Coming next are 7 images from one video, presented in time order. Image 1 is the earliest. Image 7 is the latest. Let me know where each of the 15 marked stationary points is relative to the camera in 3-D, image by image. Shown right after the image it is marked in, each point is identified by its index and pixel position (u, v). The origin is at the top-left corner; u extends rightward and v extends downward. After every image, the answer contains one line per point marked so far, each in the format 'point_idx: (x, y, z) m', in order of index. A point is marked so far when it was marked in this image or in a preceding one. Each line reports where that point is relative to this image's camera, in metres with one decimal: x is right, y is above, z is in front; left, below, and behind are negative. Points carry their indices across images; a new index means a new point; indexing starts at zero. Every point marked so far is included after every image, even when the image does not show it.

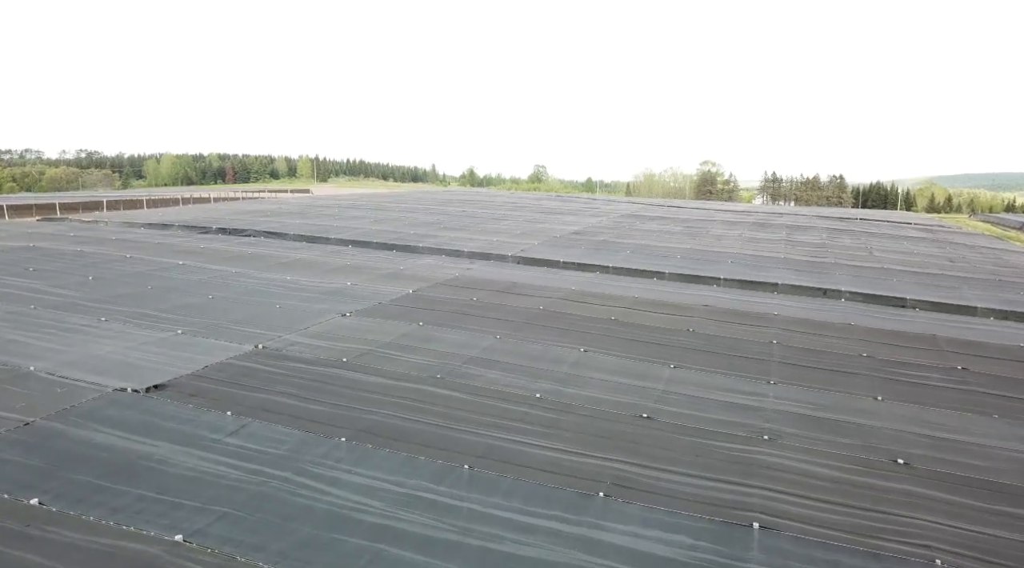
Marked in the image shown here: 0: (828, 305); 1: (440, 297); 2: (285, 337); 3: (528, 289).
0: (+5.6, -0.4, +13.0) m
1: (-1.1, -0.2, +11.7) m
2: (-2.8, -0.7, +9.0) m
3: (+0.3, -0.1, +12.6) m
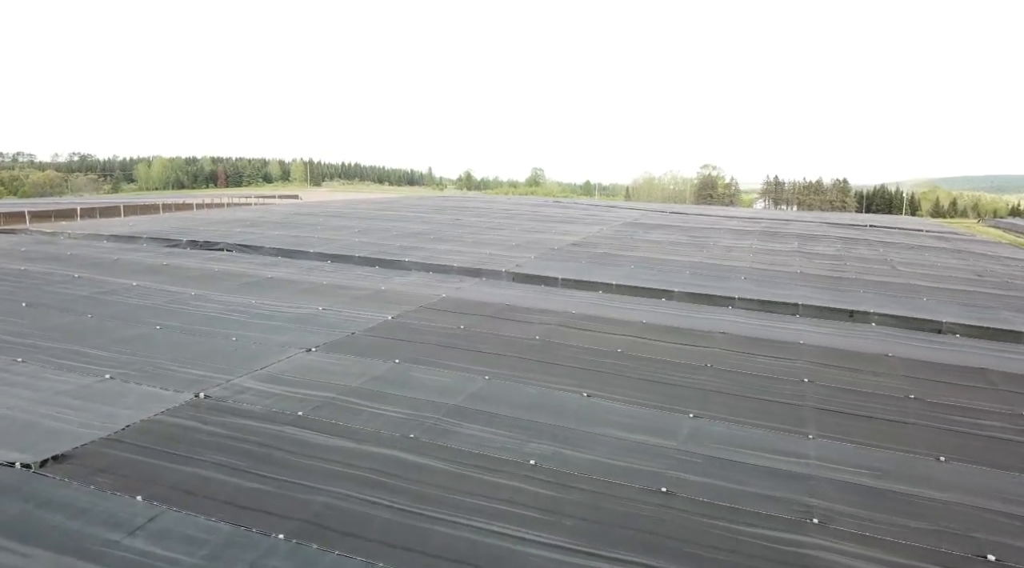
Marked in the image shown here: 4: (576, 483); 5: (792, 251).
0: (+5.4, -0.7, +11.7) m
1: (-1.2, -0.6, +10.4) m
2: (-2.9, -1.0, +7.6) m
3: (+0.1, -0.5, +11.2) m
4: (+0.5, -1.6, +5.9) m
5: (+7.5, +0.9, +19.8) m
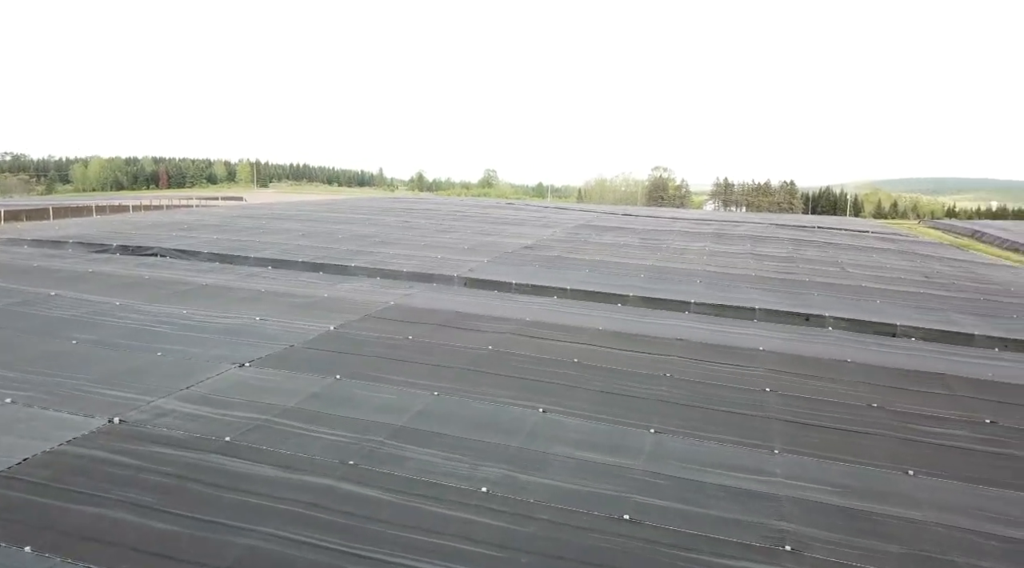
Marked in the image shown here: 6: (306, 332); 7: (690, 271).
0: (+4.7, -0.8, +11.5) m
1: (-1.9, -0.7, +9.8) m
2: (-3.3, -1.1, +6.9) m
3: (-0.6, -0.6, +10.7) m
4: (+0.1, -1.7, +5.4) m
5: (+6.2, +0.8, +19.7) m
6: (-2.7, -0.6, +9.7) m
7: (+3.9, +0.3, +16.1) m
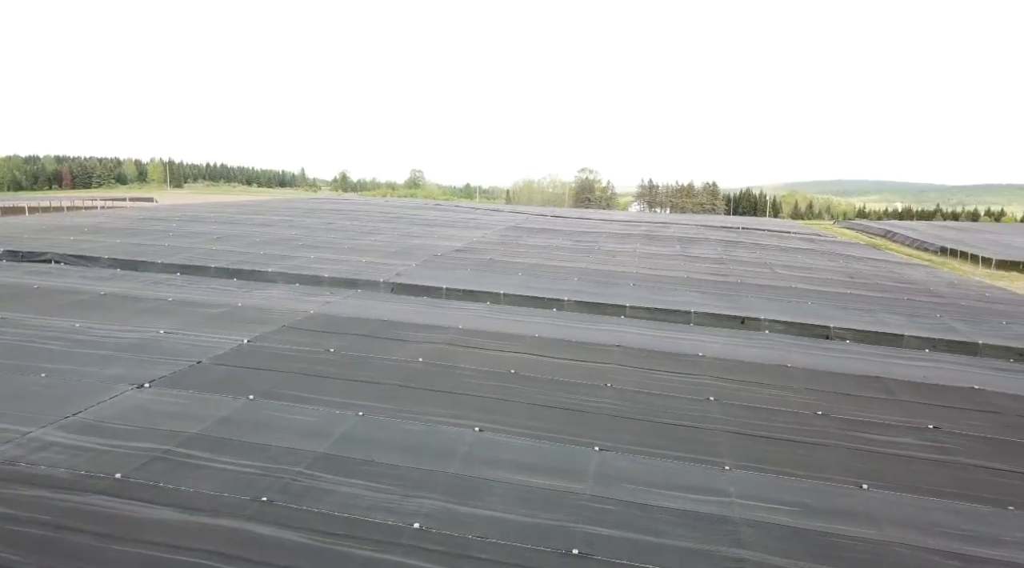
0: (+3.7, -0.8, +11.3) m
1: (-2.7, -0.8, +9.0) m
2: (-3.9, -1.2, +6.0) m
3: (-1.5, -0.6, +10.0) m
4: (-0.3, -1.7, +4.8) m
5: (+4.4, +0.8, +19.7) m
6: (-3.5, -0.7, +8.8) m
7: (+2.4, +0.2, +15.9) m
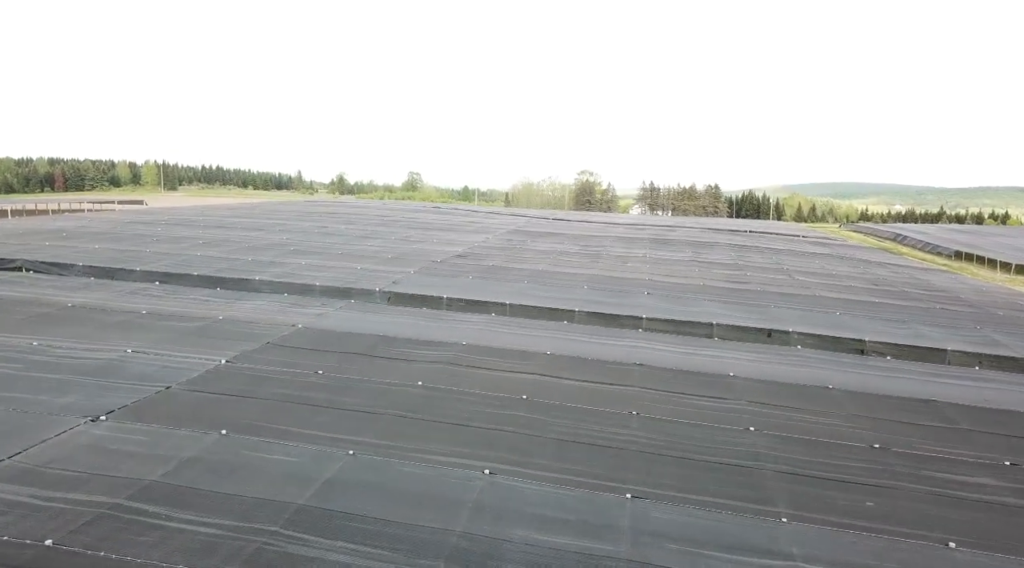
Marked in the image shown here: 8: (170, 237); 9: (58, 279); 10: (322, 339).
0: (+3.8, -1.0, +10.4) m
1: (-2.6, -0.9, +8.0) m
2: (-3.7, -1.4, +5.0) m
3: (-1.4, -0.8, +9.0) m
4: (-0.1, -1.9, +3.8) m
5: (+4.4, +0.6, +18.7) m
6: (-3.4, -0.9, +7.8) m
7: (+2.5, +0.1, +14.9) m
8: (-8.2, +1.1, +17.8) m
9: (-7.6, +0.1, +12.4) m
10: (-2.4, -0.7, +9.2) m
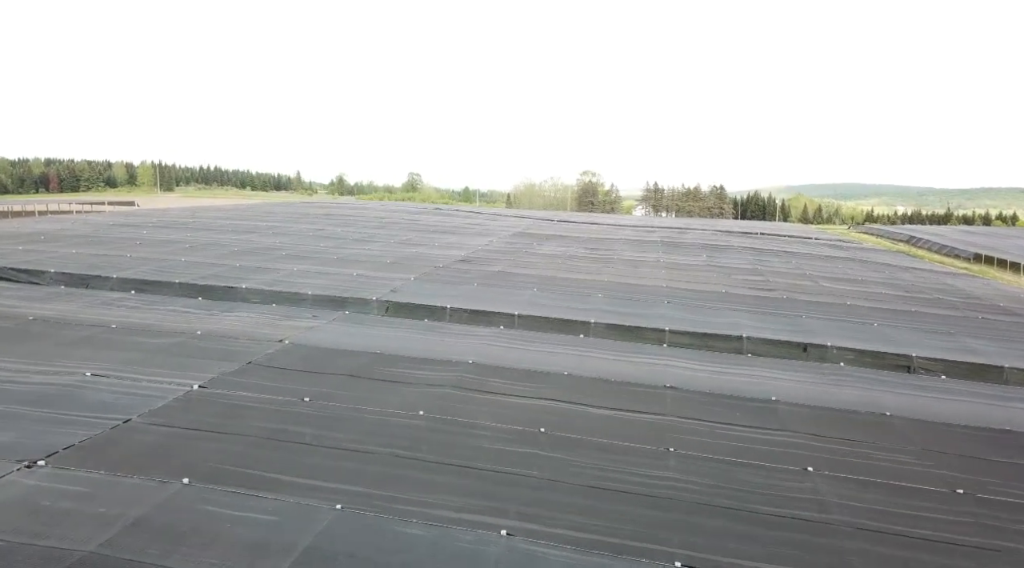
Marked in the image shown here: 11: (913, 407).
0: (+3.9, -1.1, +9.3) m
1: (-2.5, -1.0, +6.9) m
2: (-3.6, -1.5, +3.9) m
3: (-1.2, -0.9, +8.0) m
4: (0.0, -2.0, +2.8) m
5: (+4.6, +0.5, +17.6) m
6: (-3.2, -1.0, +6.8) m
7: (+2.6, -0.1, +13.8) m
8: (-8.1, +1.0, +16.8) m
9: (-7.4, -0.1, +11.3) m
10: (-2.2, -0.8, +8.2) m
11: (+4.4, -1.3, +8.1) m
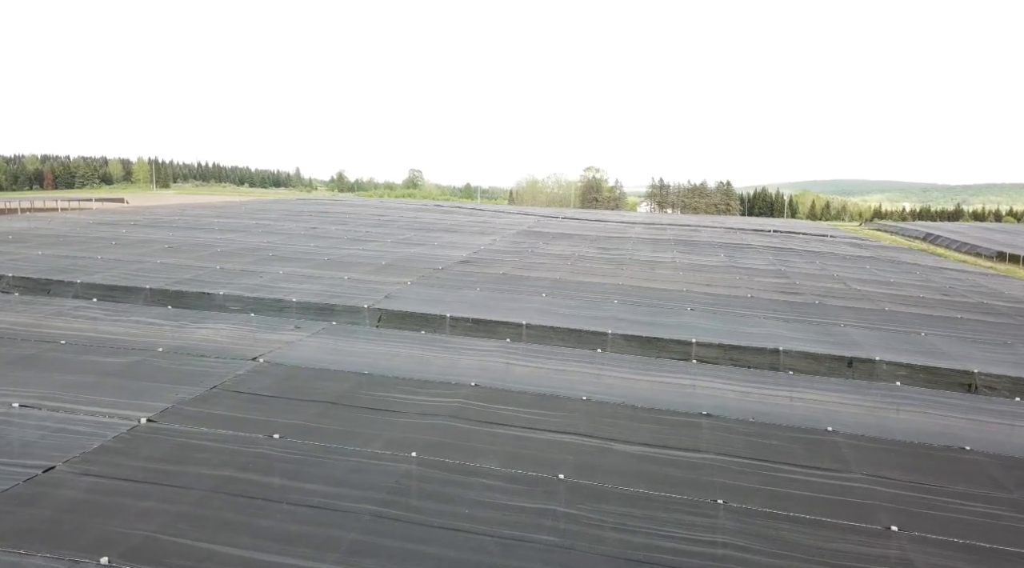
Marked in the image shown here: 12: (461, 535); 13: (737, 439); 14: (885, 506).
0: (+4.0, -1.2, +8.1) m
1: (-2.4, -1.1, +5.7) m
2: (-3.5, -1.6, +2.8) m
3: (-1.1, -1.0, +6.8) m
4: (+0.1, -2.1, +1.6) m
5: (+4.7, +0.4, +16.4) m
6: (-3.2, -1.1, +5.6) m
7: (+2.7, -0.2, +12.6) m
8: (-8.0, +0.9, +15.6) m
9: (-7.3, -0.1, +10.2) m
10: (-2.1, -0.9, +7.0) m
11: (+4.5, -1.4, +6.9) m
12: (-0.3, -1.5, +4.6) m
13: (+1.9, -1.3, +6.3) m
14: (+2.8, -1.6, +5.3) m
